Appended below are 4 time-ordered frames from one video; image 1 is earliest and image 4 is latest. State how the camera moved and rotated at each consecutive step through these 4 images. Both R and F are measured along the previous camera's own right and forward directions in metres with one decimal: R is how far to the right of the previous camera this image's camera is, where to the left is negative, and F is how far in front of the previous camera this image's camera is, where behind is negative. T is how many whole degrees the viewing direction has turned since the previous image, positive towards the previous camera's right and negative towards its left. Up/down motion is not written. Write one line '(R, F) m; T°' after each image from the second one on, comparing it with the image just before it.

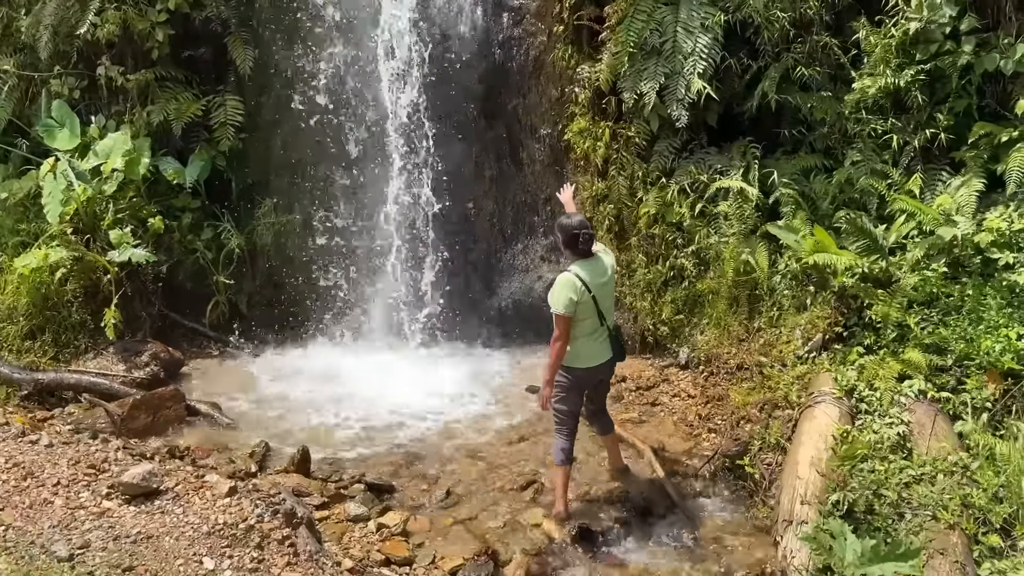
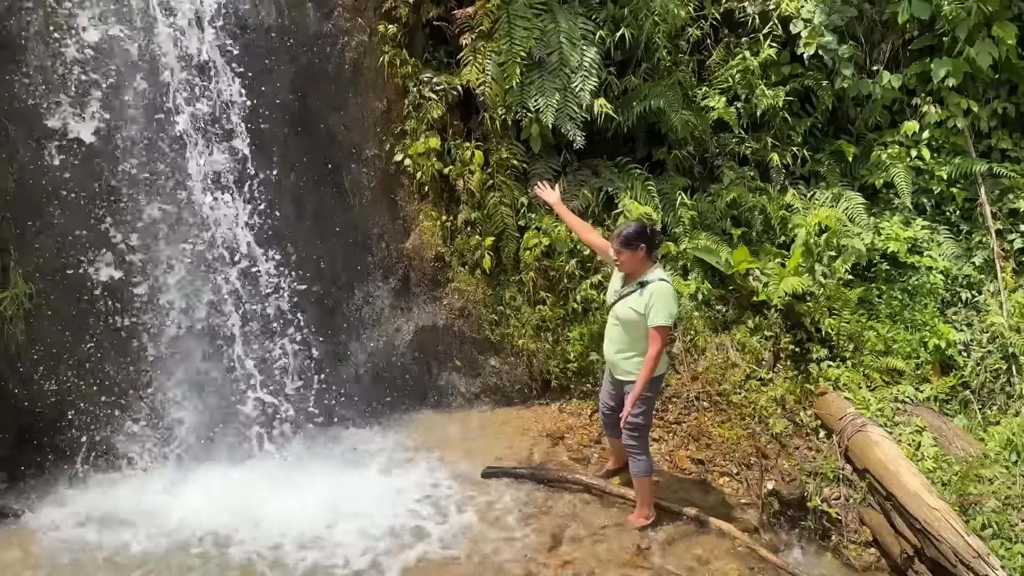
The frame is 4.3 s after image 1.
(-2.2, +1.6) m; +35°
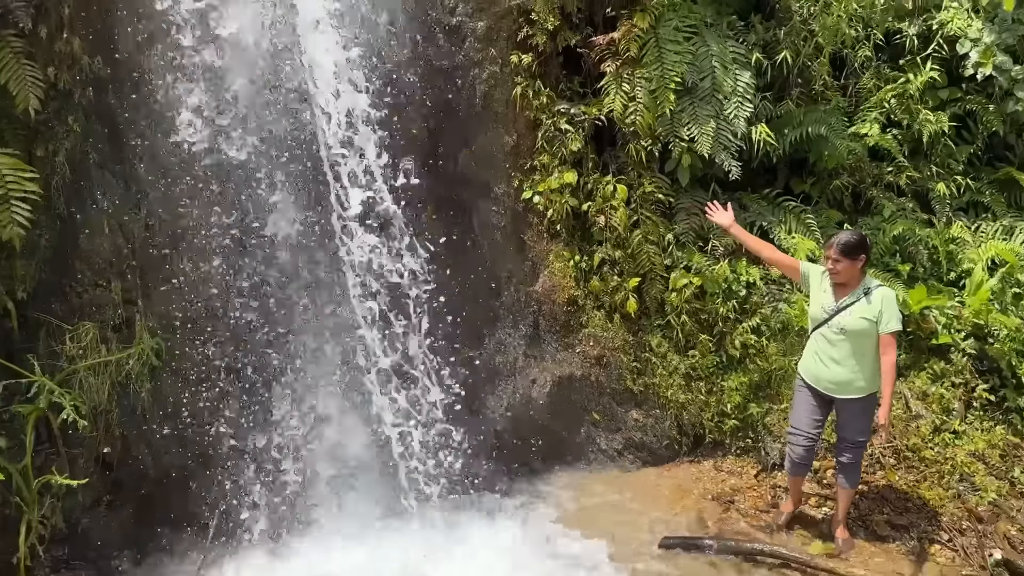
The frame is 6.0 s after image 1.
(-0.8, +0.4) m; -1°
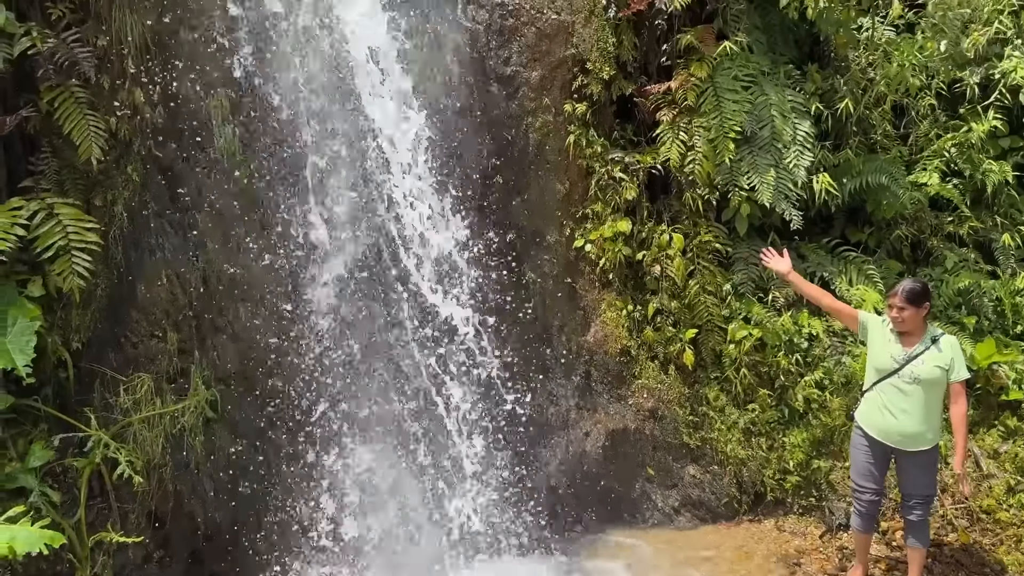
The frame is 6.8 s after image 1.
(-0.2, +0.1) m; -1°
